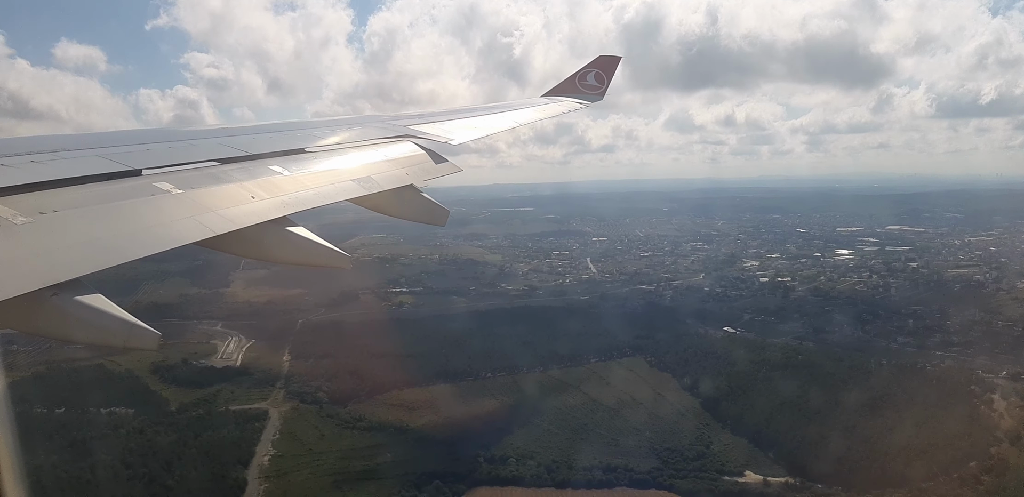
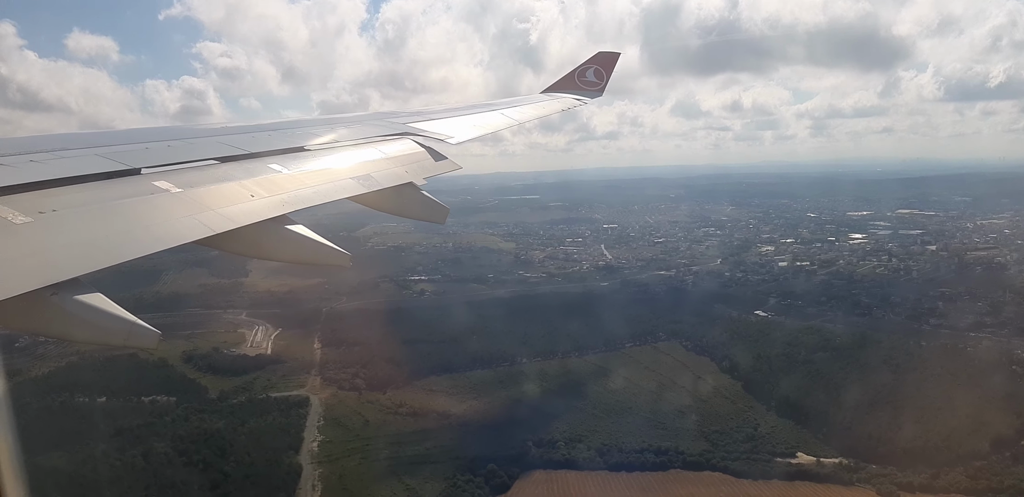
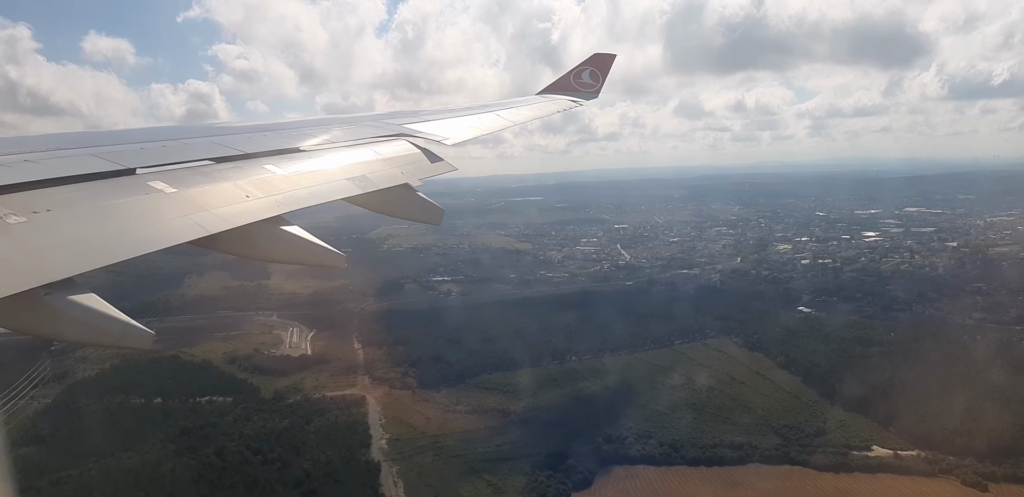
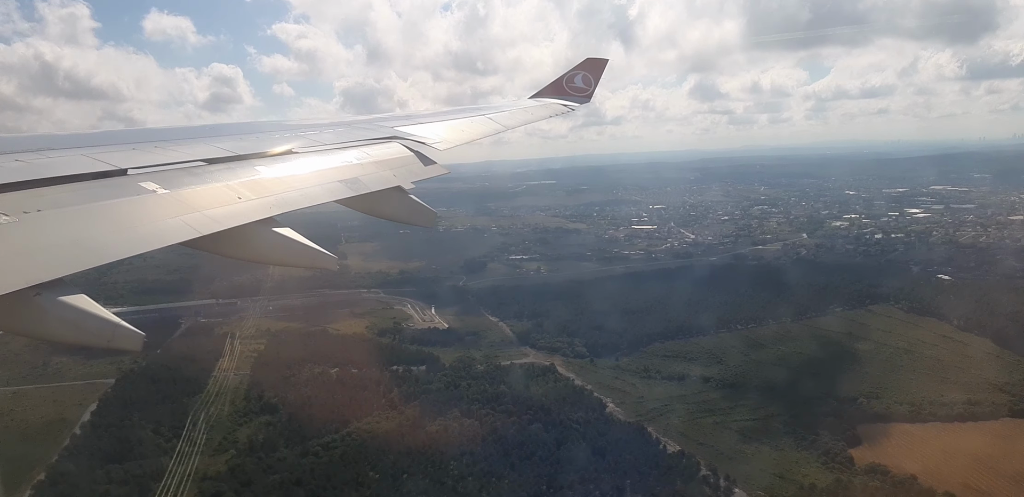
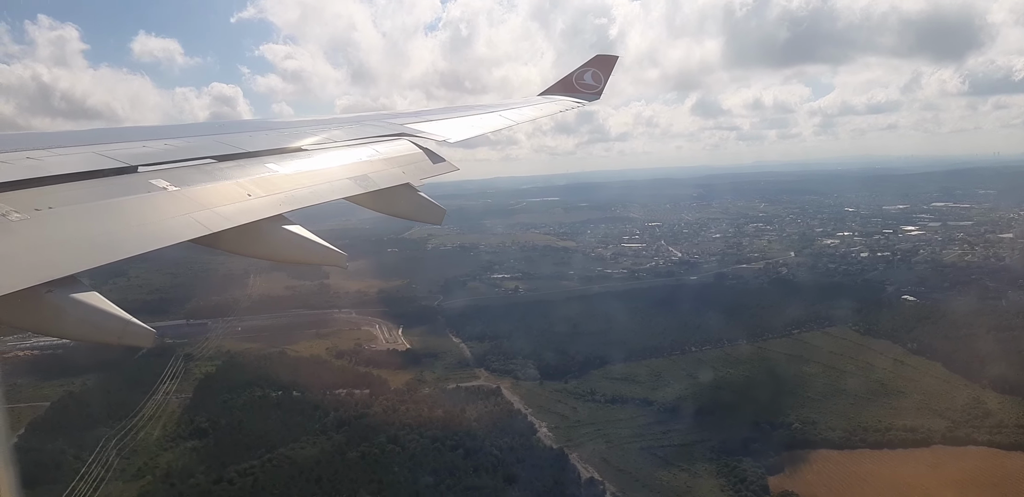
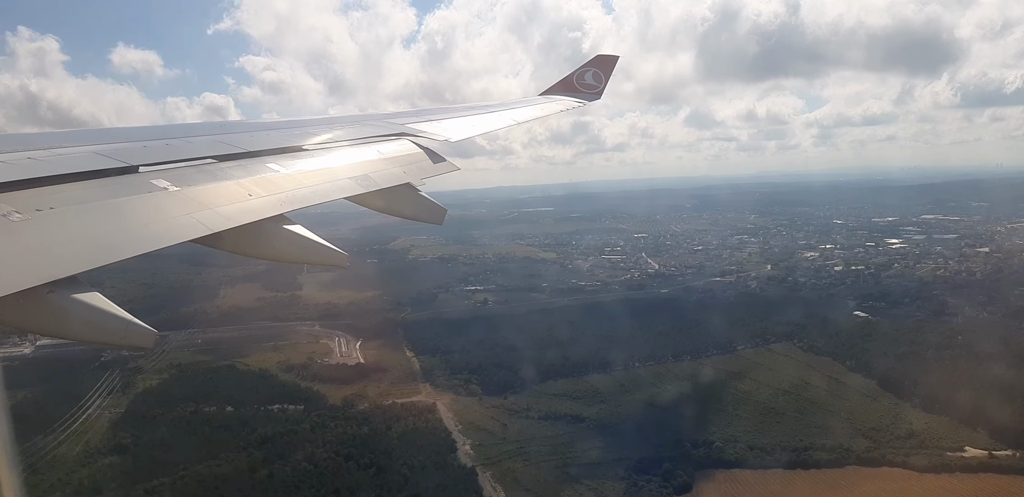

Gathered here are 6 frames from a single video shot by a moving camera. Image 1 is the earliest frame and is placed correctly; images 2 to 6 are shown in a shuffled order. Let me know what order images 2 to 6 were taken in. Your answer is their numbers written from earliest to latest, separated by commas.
2, 3, 6, 5, 4
